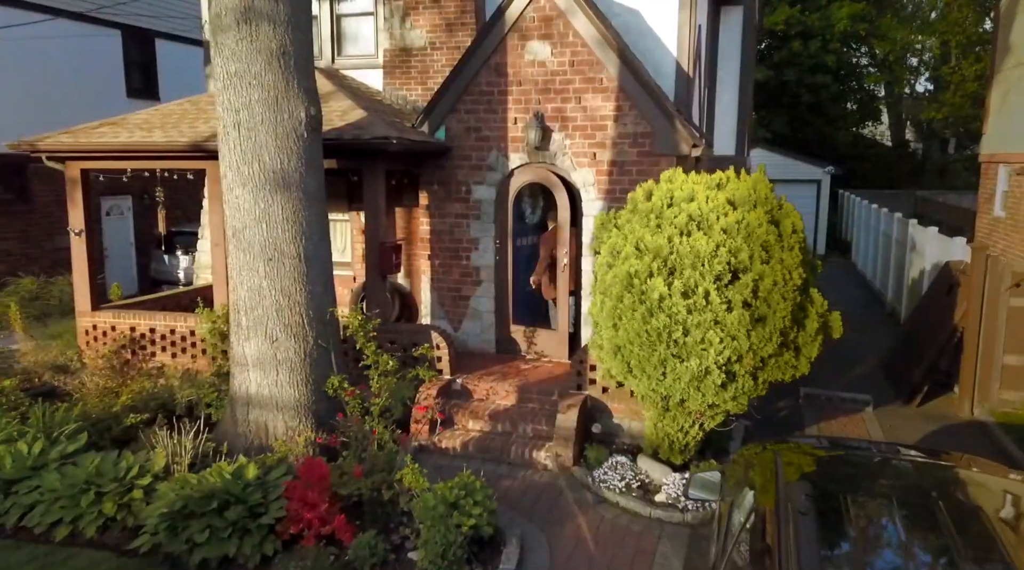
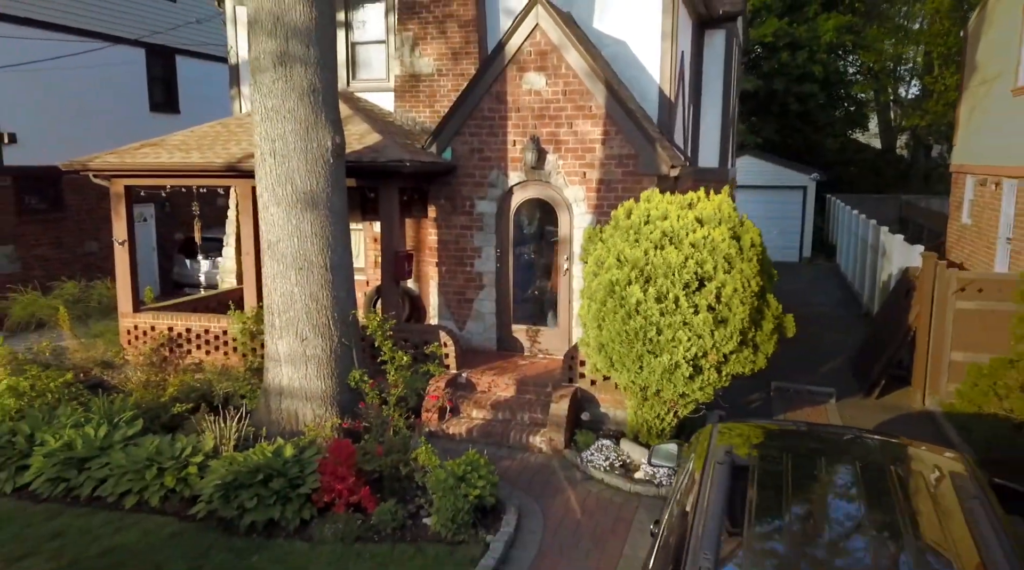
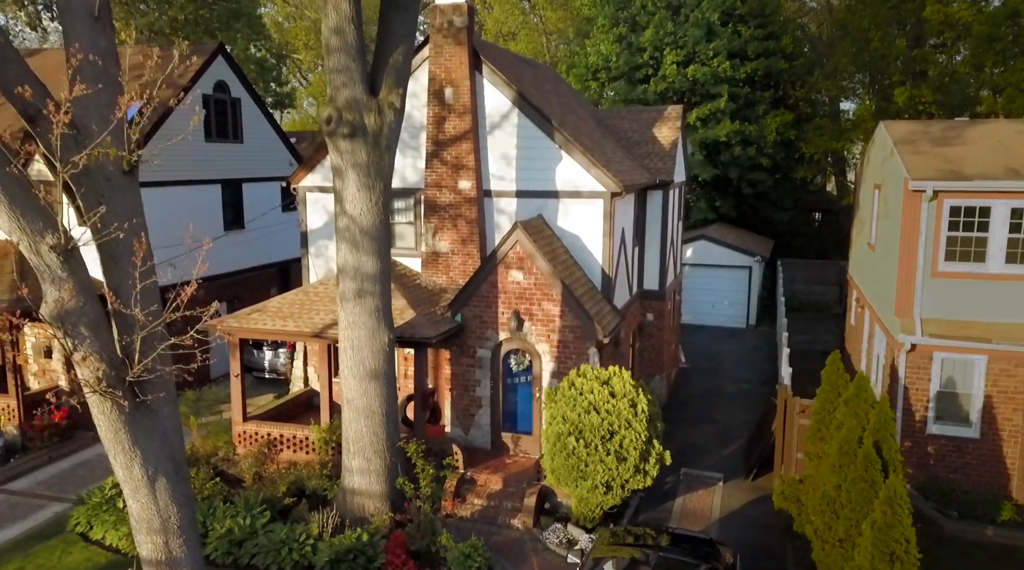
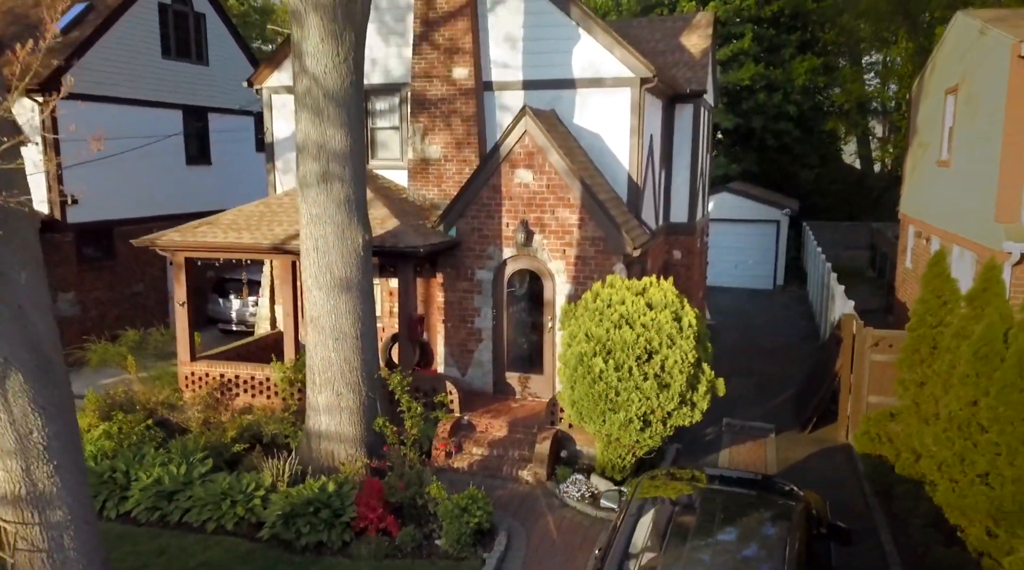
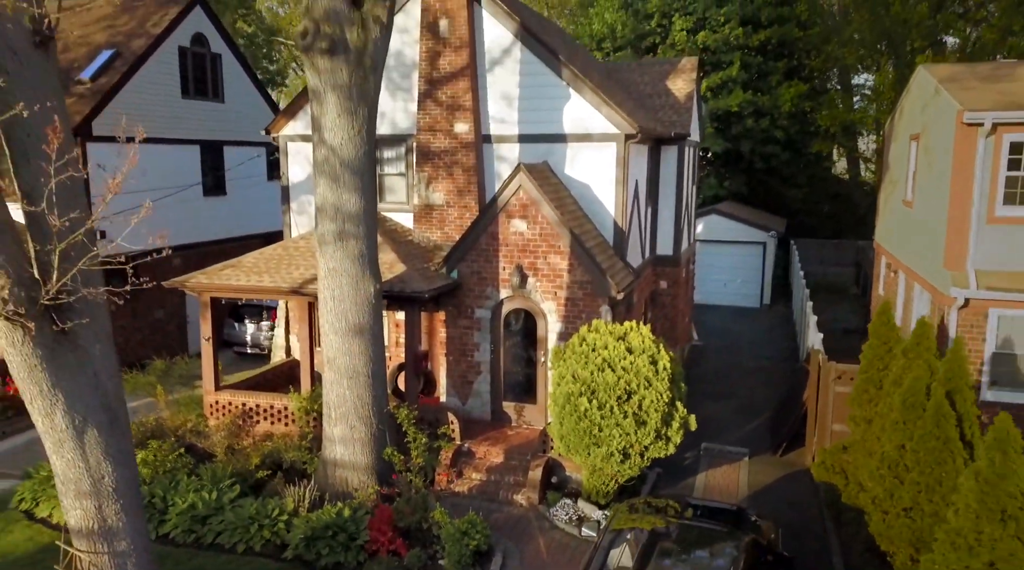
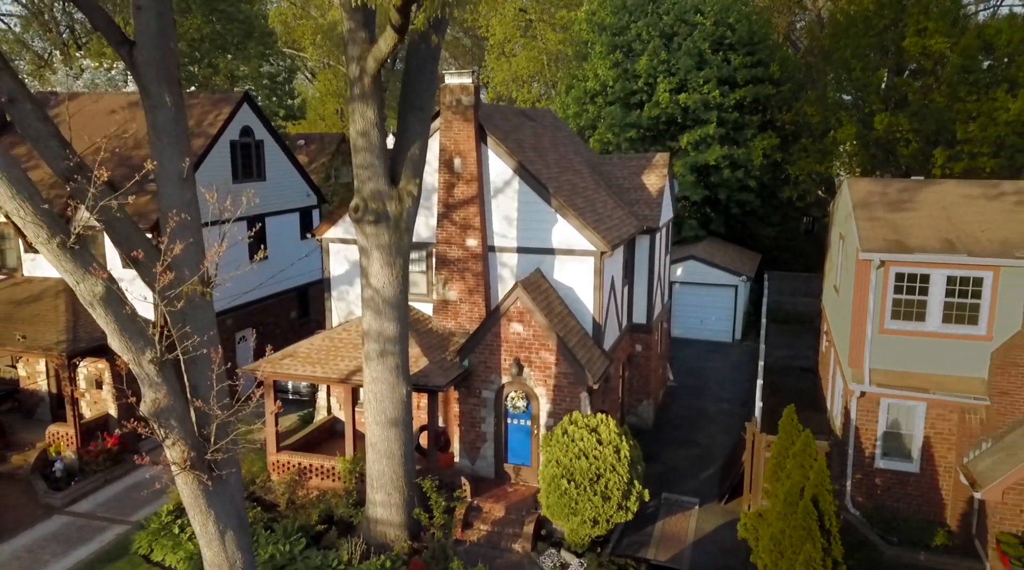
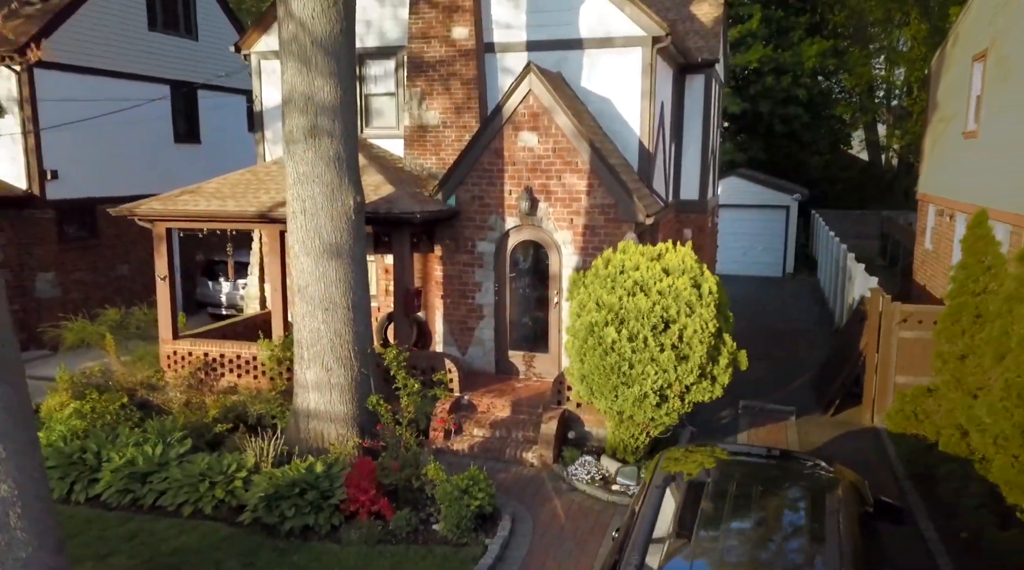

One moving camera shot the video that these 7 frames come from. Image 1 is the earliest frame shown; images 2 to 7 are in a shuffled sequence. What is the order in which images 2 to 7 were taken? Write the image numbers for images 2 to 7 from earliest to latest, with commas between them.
2, 7, 4, 5, 3, 6
